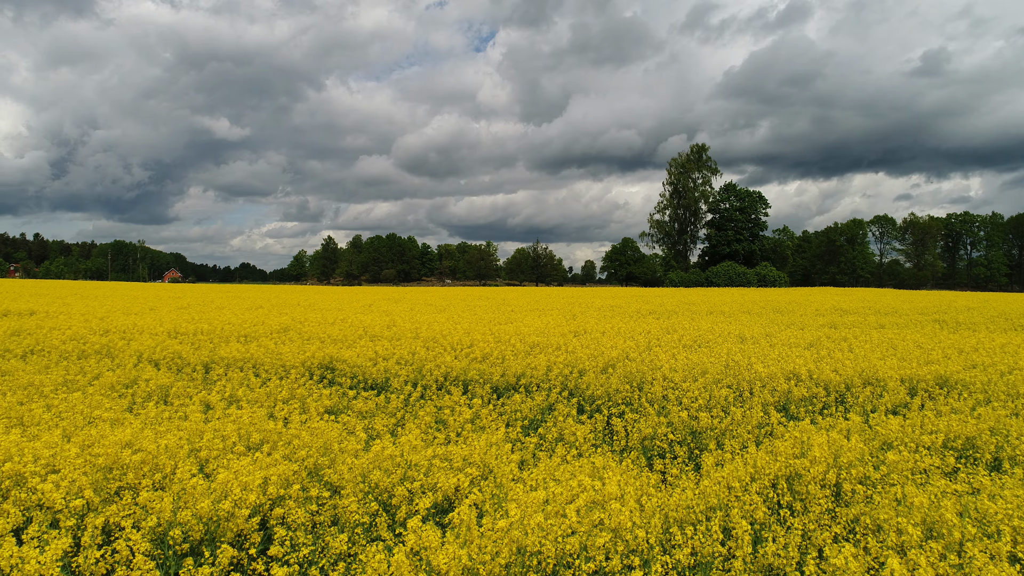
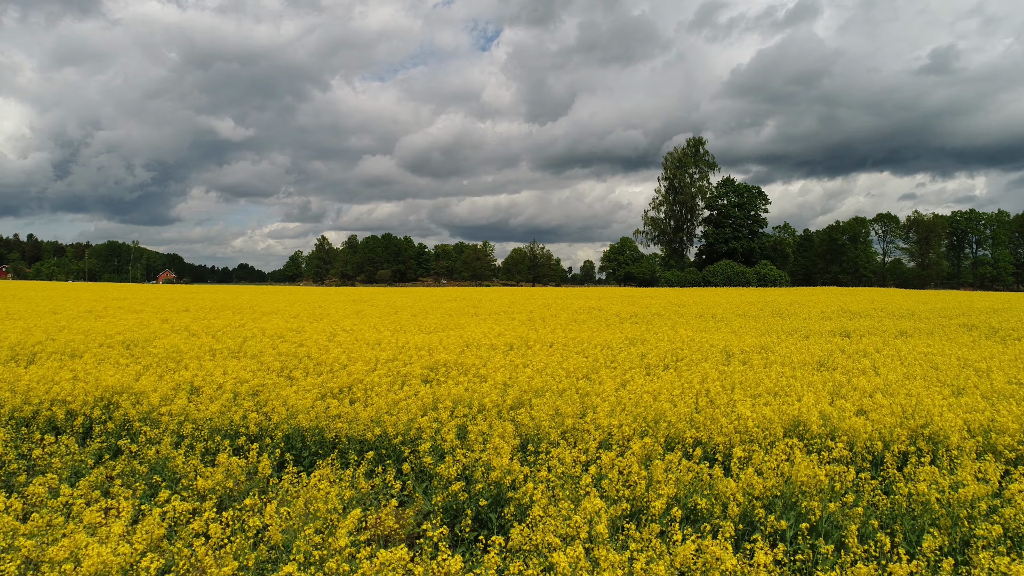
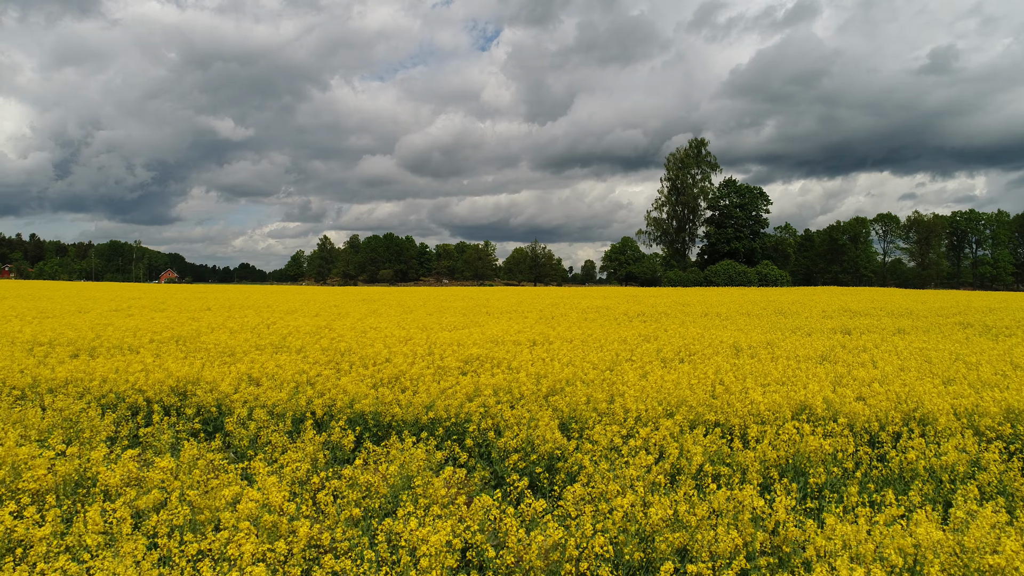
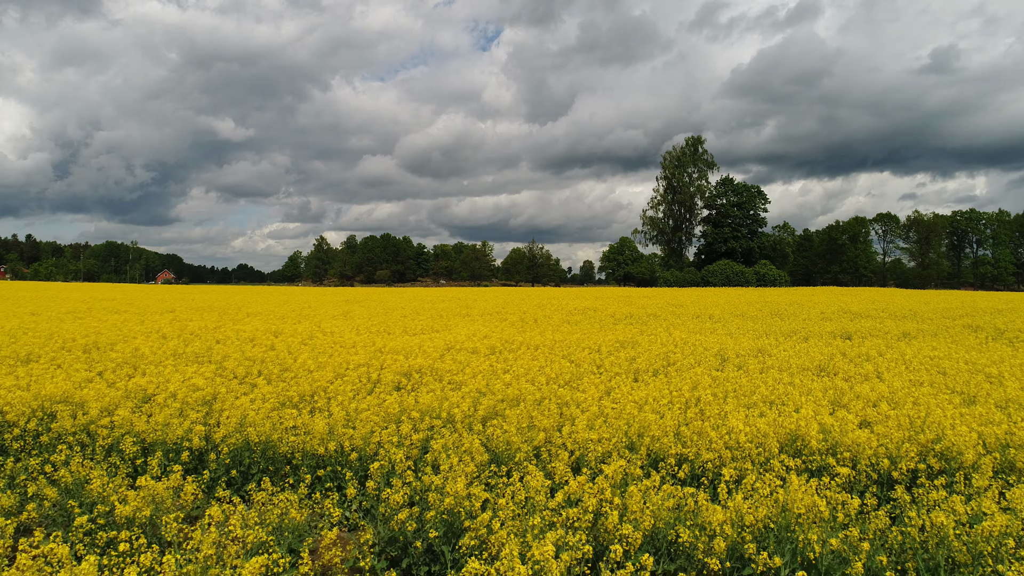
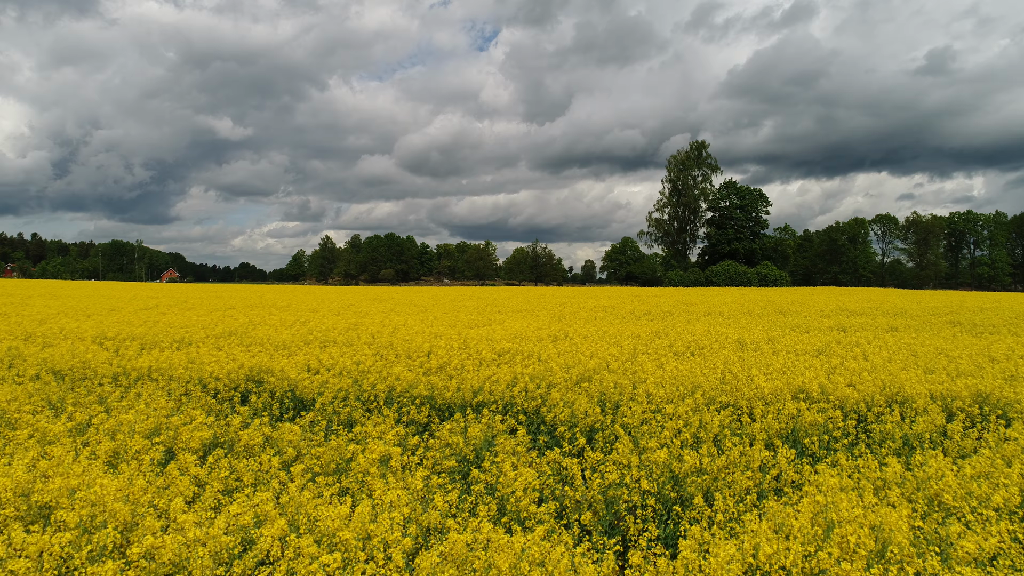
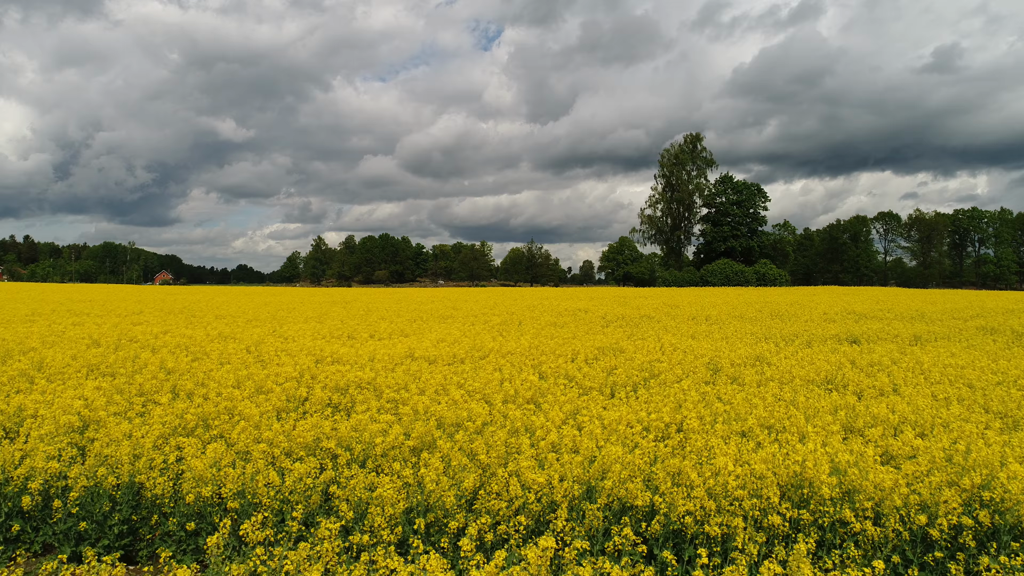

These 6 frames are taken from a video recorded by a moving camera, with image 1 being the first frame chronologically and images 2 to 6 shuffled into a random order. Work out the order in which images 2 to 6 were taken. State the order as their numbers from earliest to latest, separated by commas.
5, 3, 2, 4, 6
